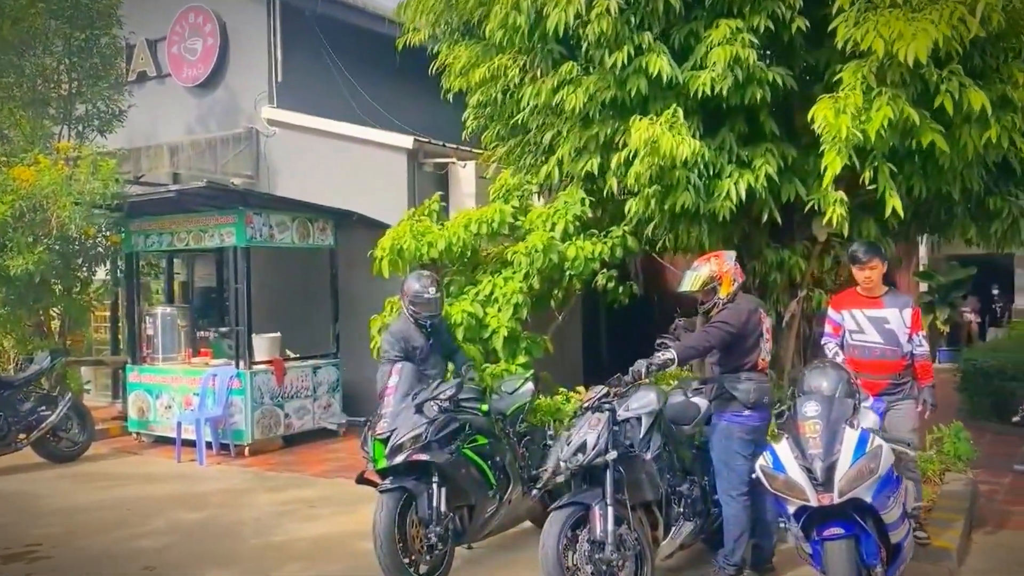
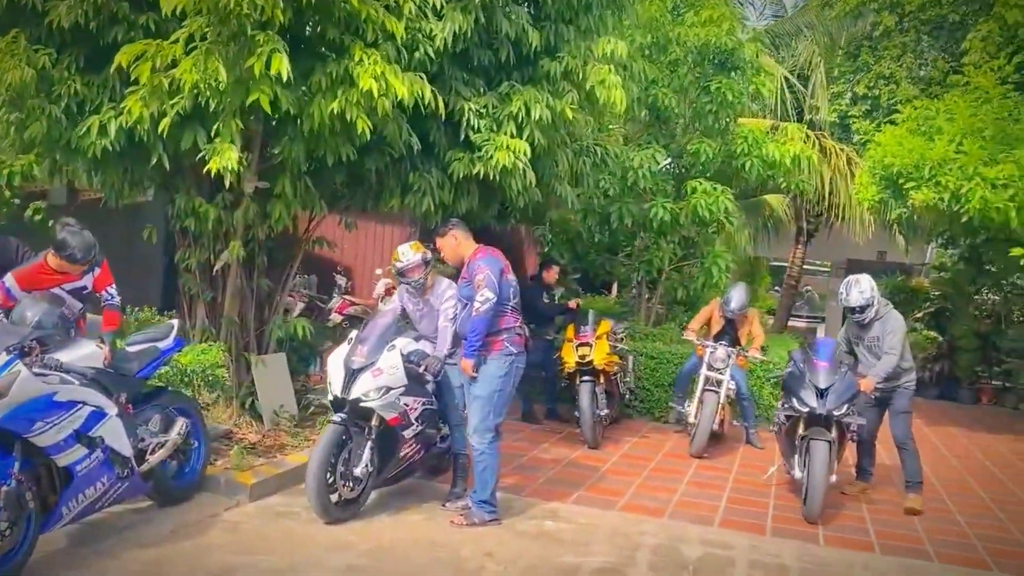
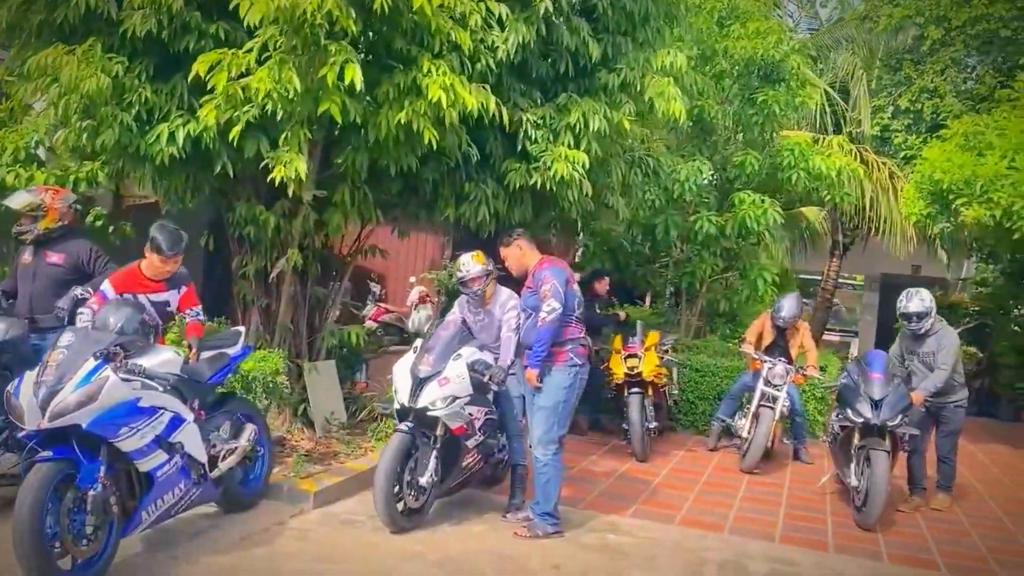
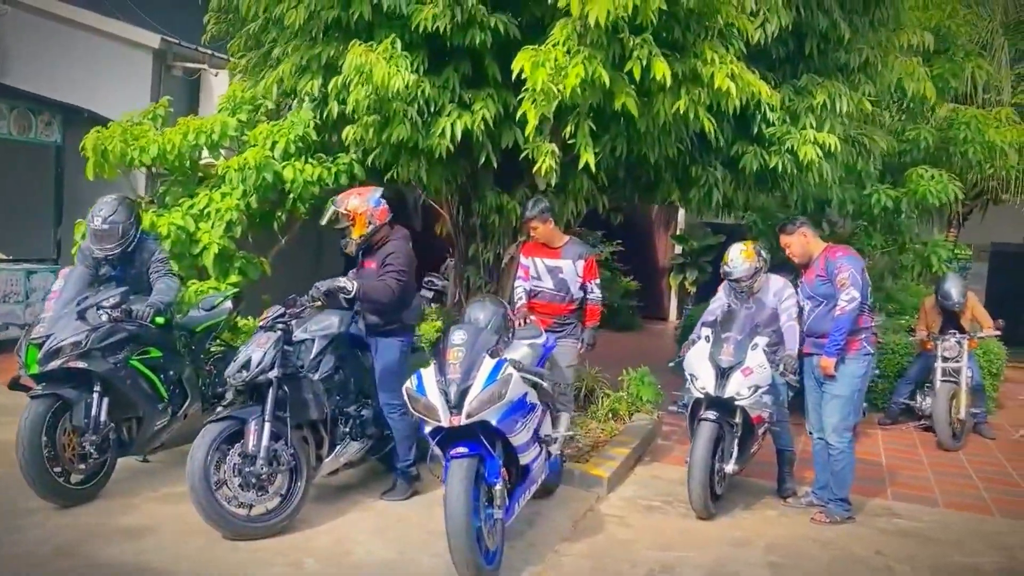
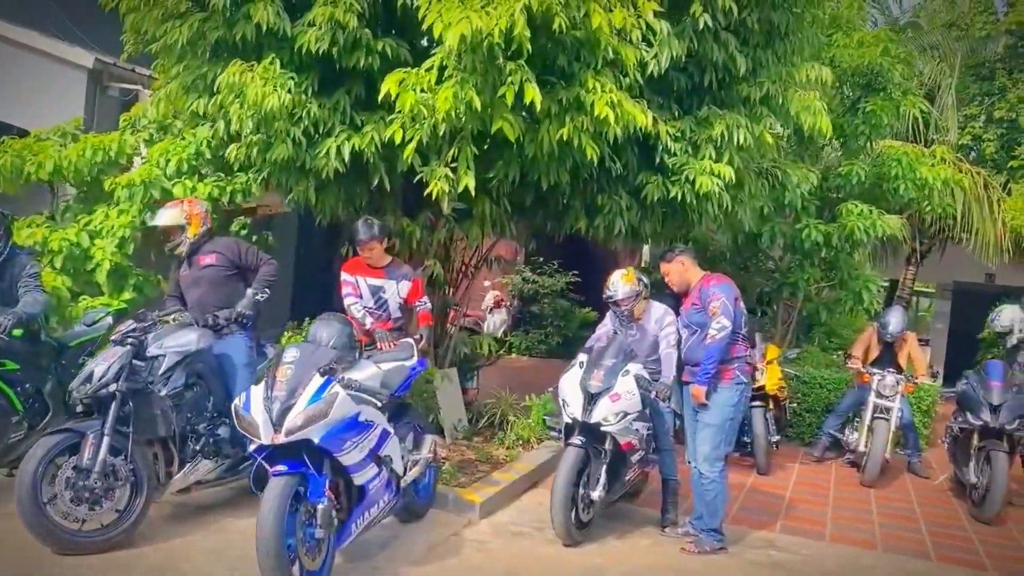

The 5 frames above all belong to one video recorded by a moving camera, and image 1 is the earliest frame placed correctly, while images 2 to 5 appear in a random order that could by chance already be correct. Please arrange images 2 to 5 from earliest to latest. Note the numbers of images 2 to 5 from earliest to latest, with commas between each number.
4, 5, 3, 2
